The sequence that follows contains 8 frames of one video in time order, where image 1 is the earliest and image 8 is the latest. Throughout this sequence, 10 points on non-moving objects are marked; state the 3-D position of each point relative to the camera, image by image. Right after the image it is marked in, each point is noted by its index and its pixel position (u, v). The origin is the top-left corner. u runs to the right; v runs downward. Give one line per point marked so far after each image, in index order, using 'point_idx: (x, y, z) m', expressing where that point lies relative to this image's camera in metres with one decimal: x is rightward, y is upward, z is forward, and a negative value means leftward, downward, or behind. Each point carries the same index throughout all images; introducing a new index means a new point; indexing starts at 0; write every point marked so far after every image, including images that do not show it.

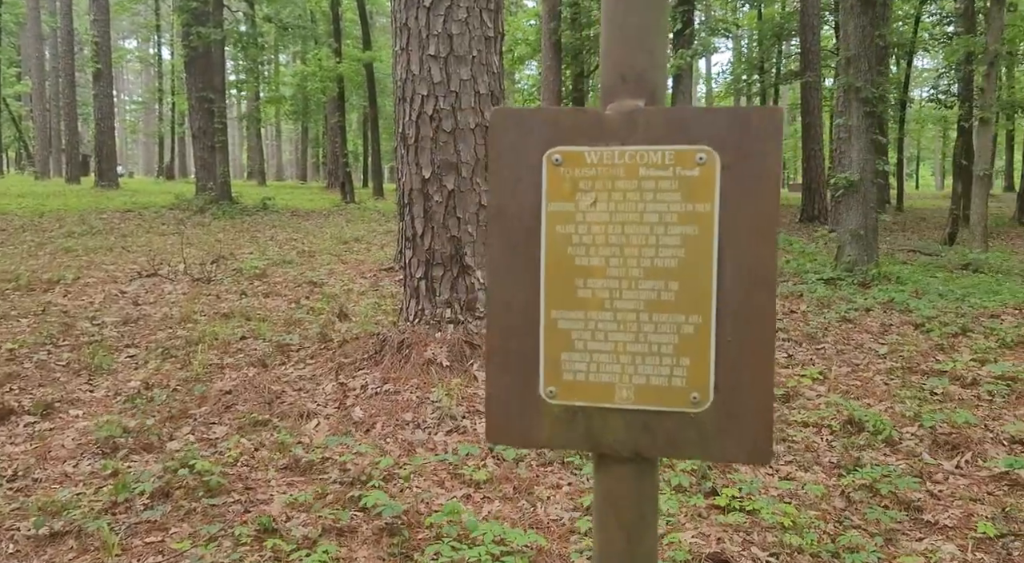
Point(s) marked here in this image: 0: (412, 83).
0: (-1.1, +2.1, +12.5) m
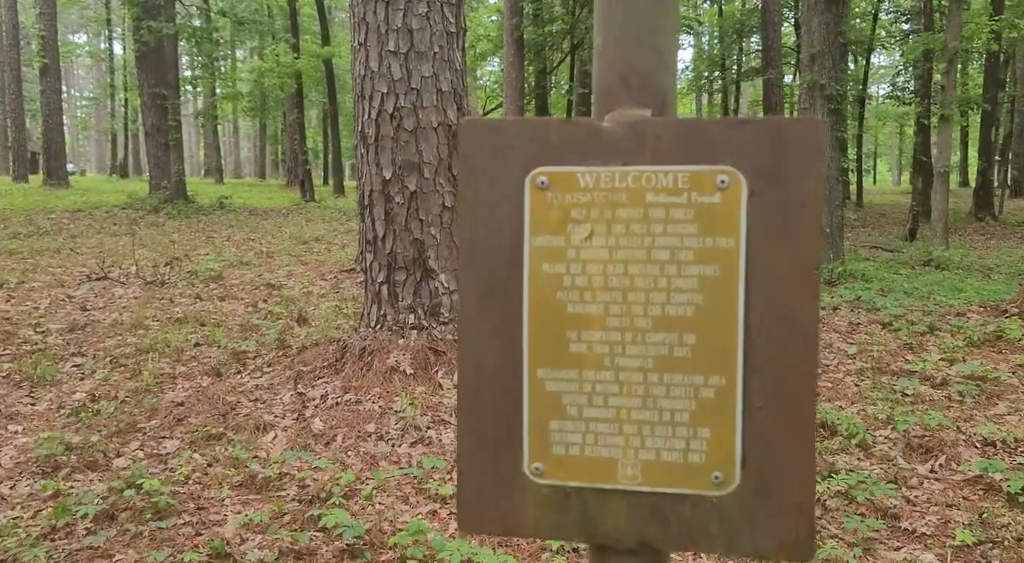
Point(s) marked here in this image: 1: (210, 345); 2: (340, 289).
0: (-1.4, +2.0, +11.5) m
1: (-3.7, -0.7, +14.2) m
2: (-2.4, -0.1, +17.3) m
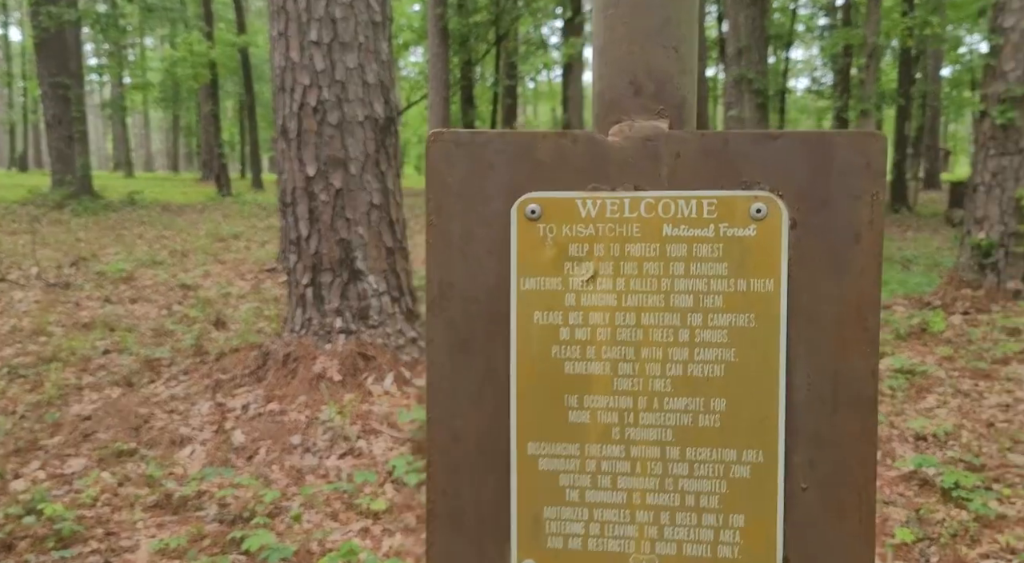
0: (-2.0, +1.9, +10.4) m
1: (-4.4, -0.8, +13.0) m
2: (-3.3, -0.1, +16.1) m
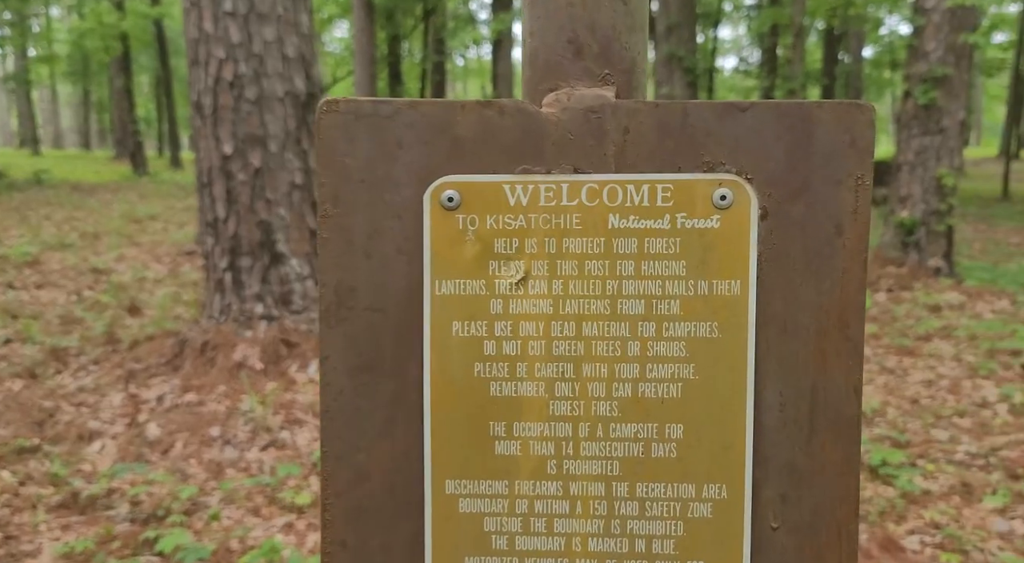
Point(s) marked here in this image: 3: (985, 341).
0: (-2.6, +2.0, +9.6) m
1: (-5.2, -0.7, +12.1) m
2: (-4.3, 0.0, +15.3) m
3: (+4.4, -0.6, +11.2) m
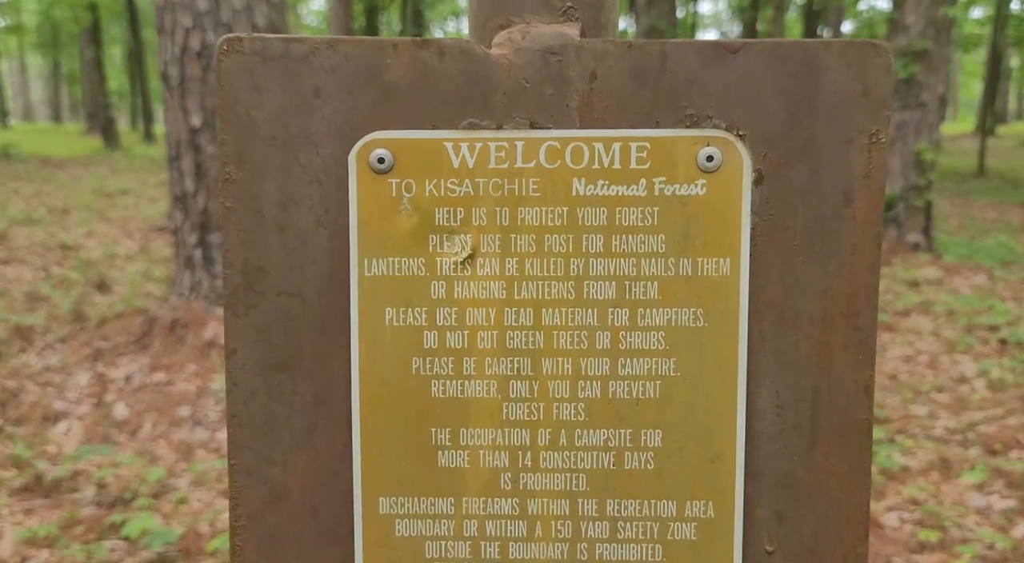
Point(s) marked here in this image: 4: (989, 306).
0: (-2.8, +2.2, +9.1) m
1: (-5.4, -0.4, +11.5) m
2: (-4.6, +0.3, +14.7) m
3: (+4.1, -0.4, +10.8) m
4: (+4.5, -0.3, +11.1) m
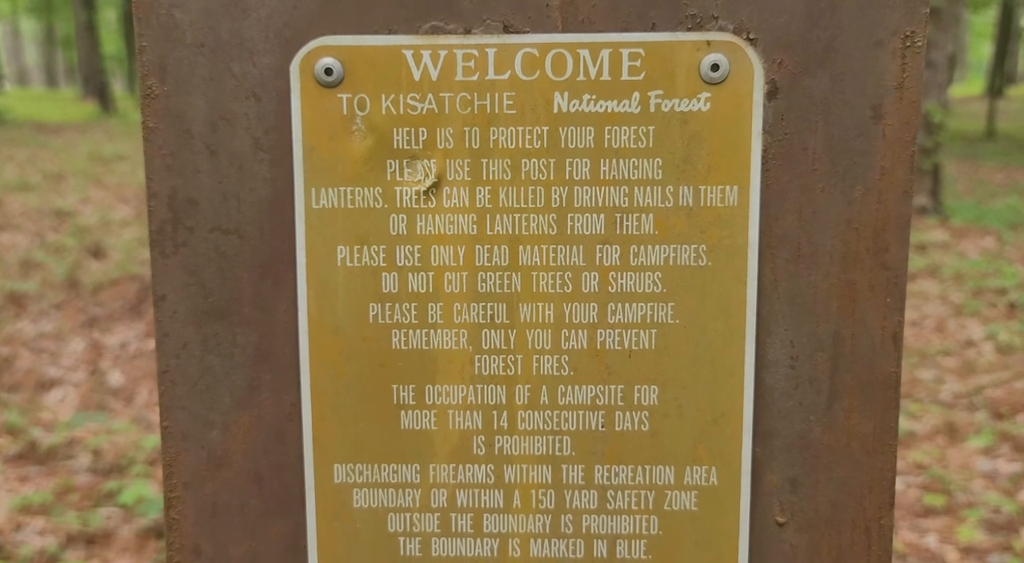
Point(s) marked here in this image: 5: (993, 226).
0: (-2.9, +2.5, +8.7) m
1: (-5.5, -0.1, +11.2) m
2: (-4.6, +0.8, +14.4) m
3: (+4.1, 0.0, +10.4) m
4: (+4.5, +0.1, +10.8) m
5: (+5.4, +0.6, +13.1) m
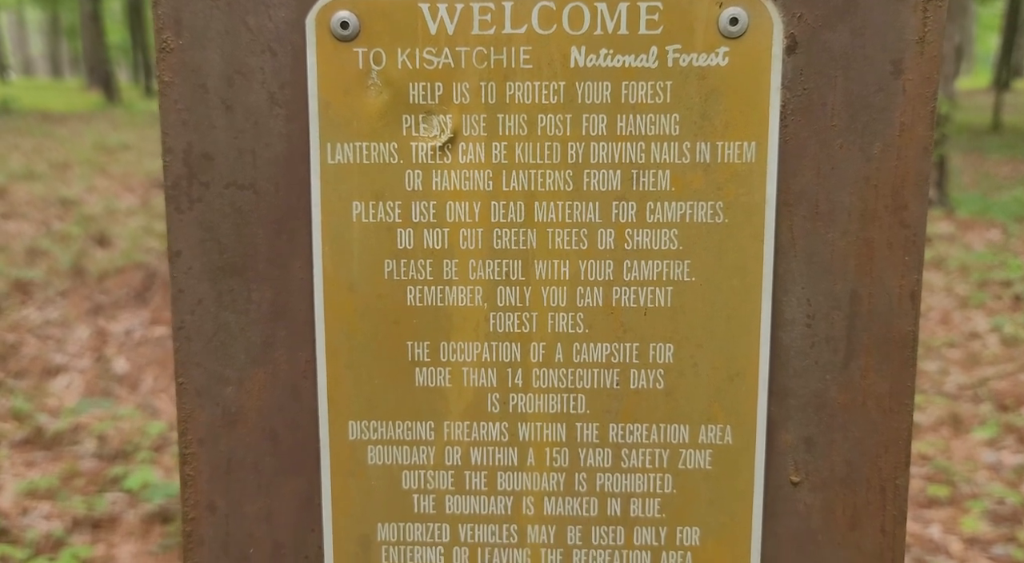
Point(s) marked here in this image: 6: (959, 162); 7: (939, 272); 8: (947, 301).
0: (-2.8, +2.6, +8.7) m
1: (-5.4, +0.1, +11.2) m
2: (-4.5, +1.0, +14.4) m
3: (+4.2, +0.1, +10.4) m
4: (+4.6, +0.2, +10.7) m
5: (+5.5, +0.8, +13.0) m
6: (+7.7, +2.1, +20.0) m
7: (+3.9, +0.1, +10.6) m
8: (+3.6, -0.1, +9.6) m
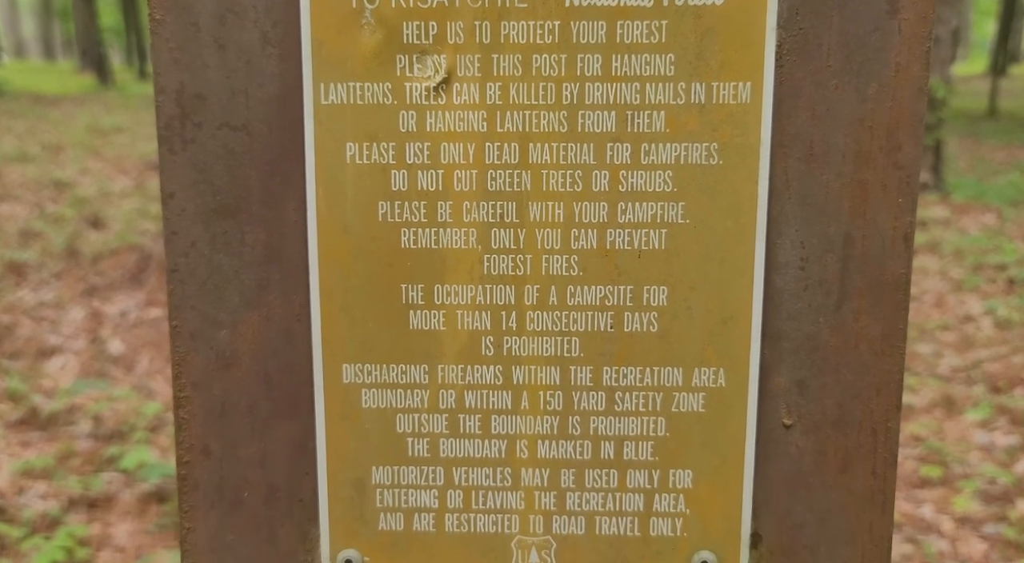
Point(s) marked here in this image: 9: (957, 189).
0: (-2.8, +2.8, +8.6) m
1: (-5.5, +0.3, +11.2) m
2: (-4.6, +1.2, +14.4) m
3: (+4.1, +0.4, +10.4) m
4: (+4.5, +0.5, +10.8) m
5: (+5.4, +1.0, +13.0) m
6: (+7.6, +2.4, +20.0) m
7: (+3.8, +0.4, +10.6) m
8: (+3.6, +0.1, +9.6) m
9: (+5.3, +1.2, +13.9) m
